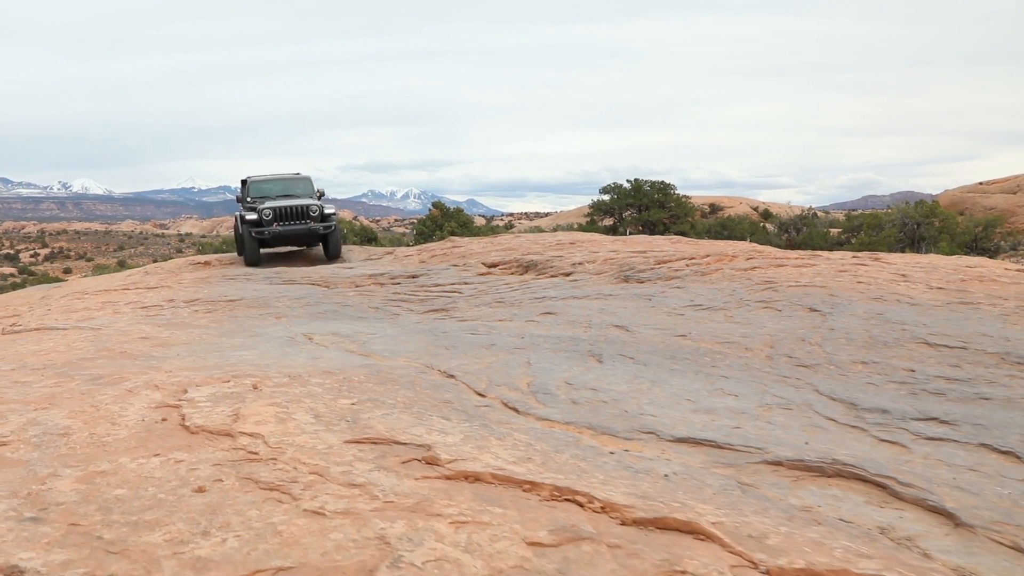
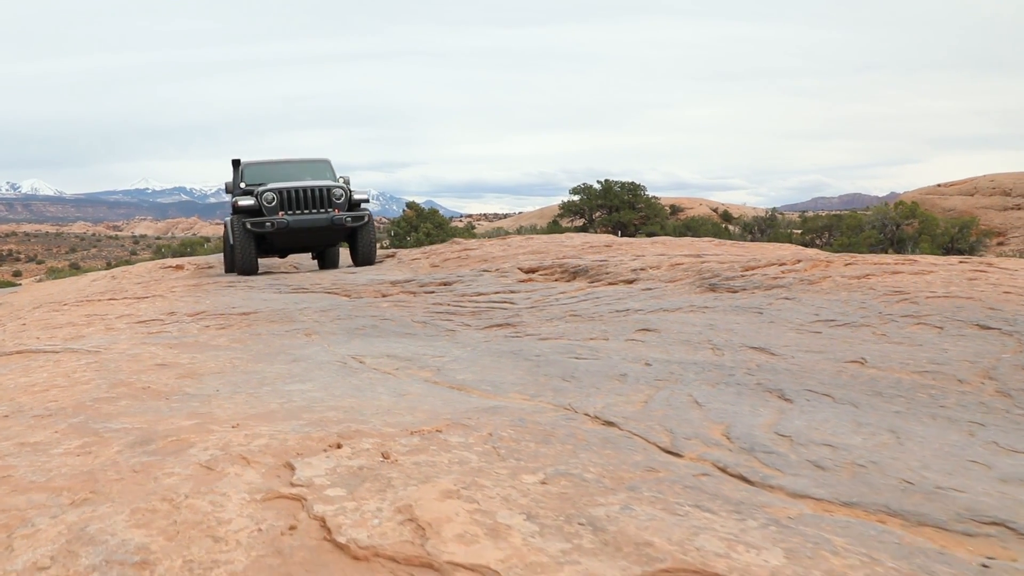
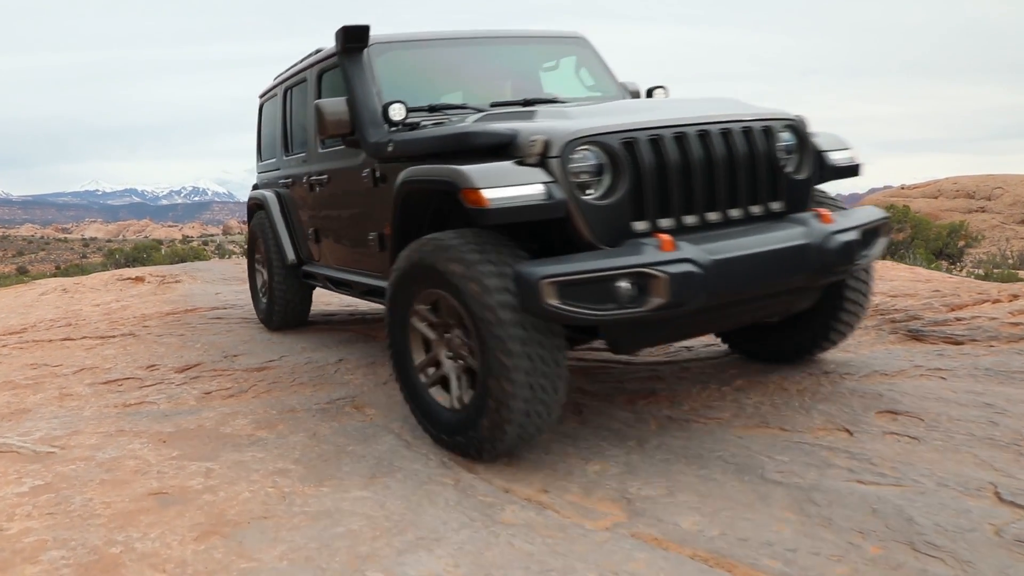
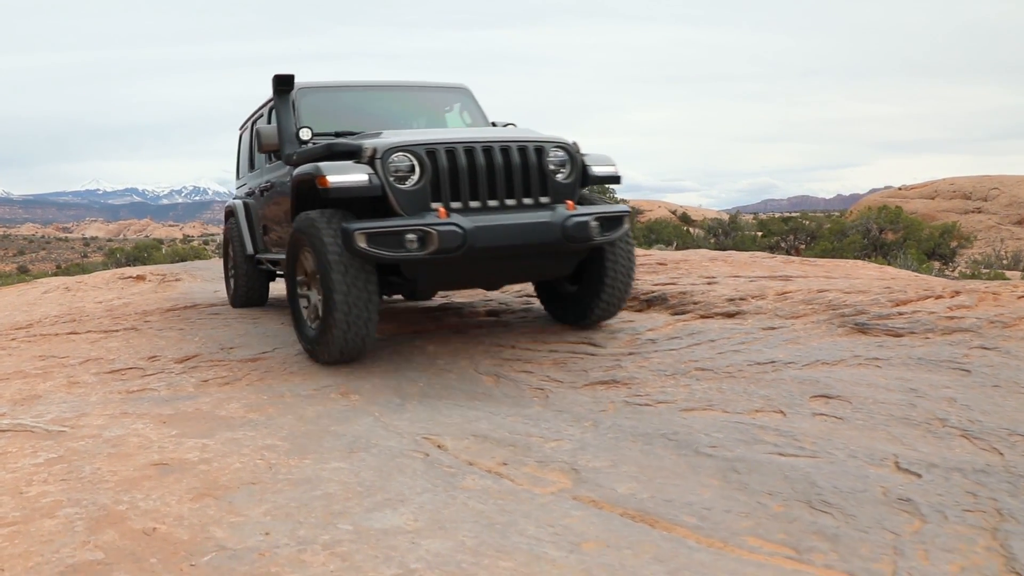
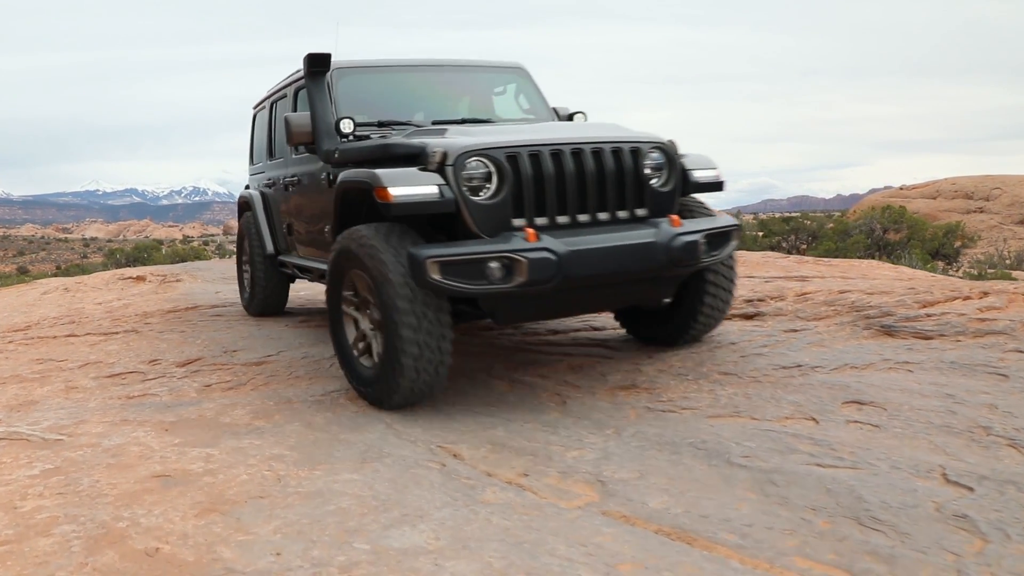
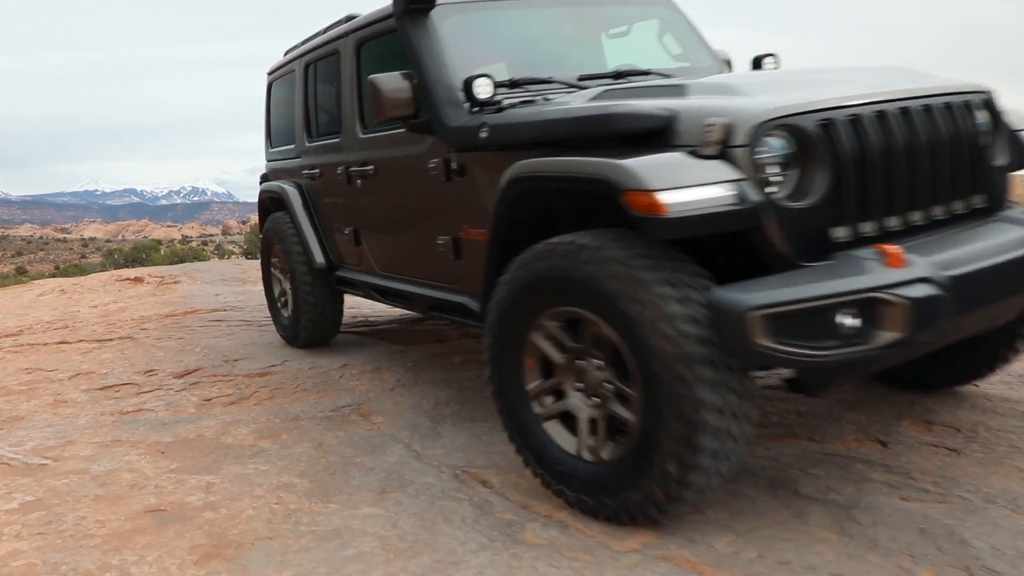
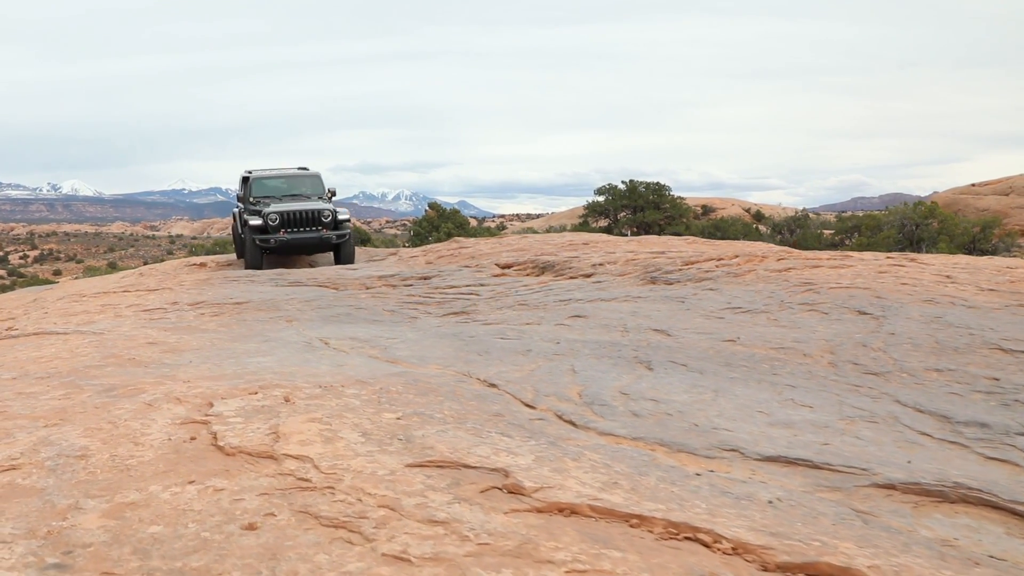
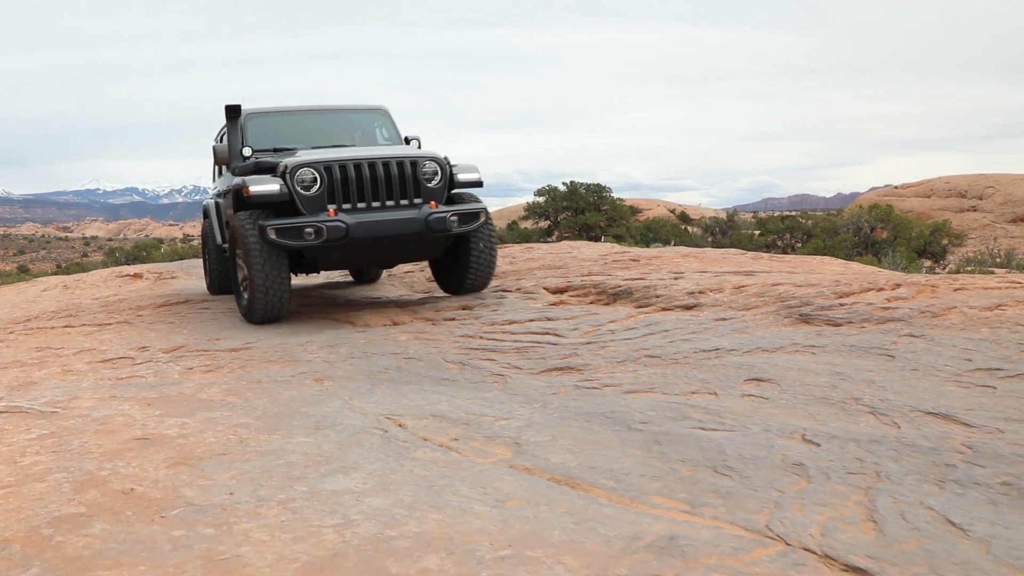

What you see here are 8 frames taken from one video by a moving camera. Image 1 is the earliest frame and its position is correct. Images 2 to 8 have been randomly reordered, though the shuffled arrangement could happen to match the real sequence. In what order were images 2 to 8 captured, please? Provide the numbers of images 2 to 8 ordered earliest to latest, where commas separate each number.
7, 2, 8, 4, 5, 3, 6
